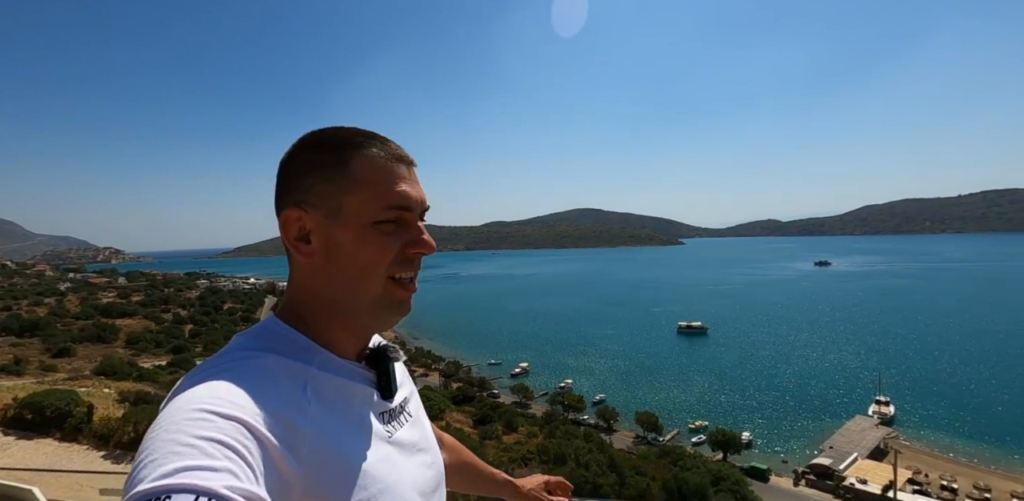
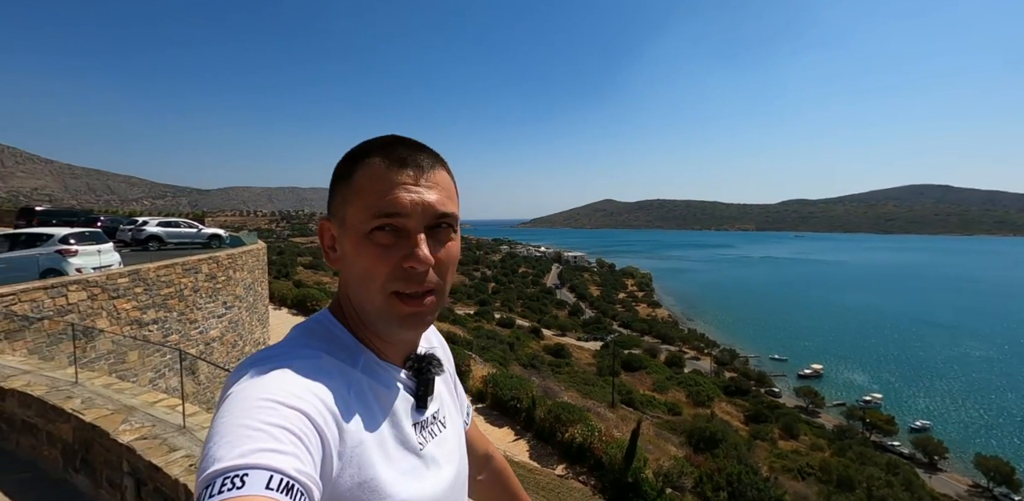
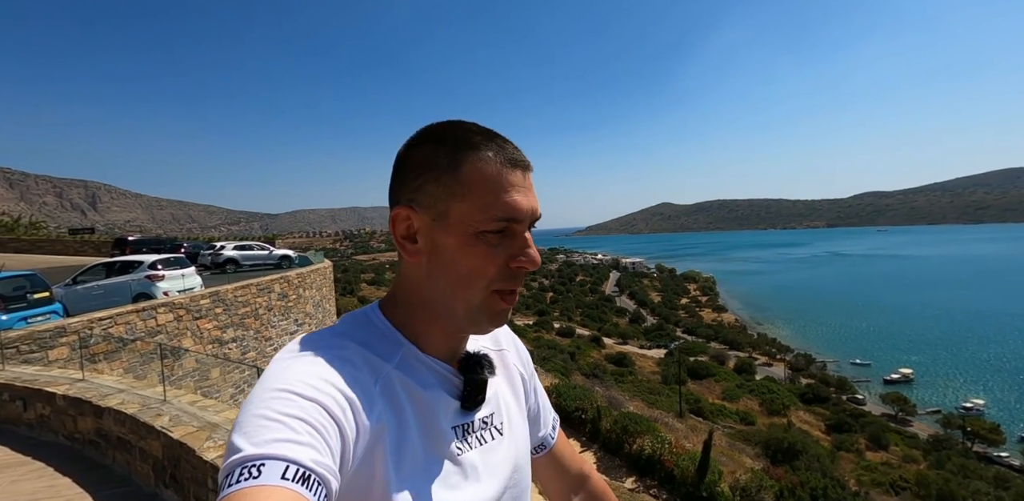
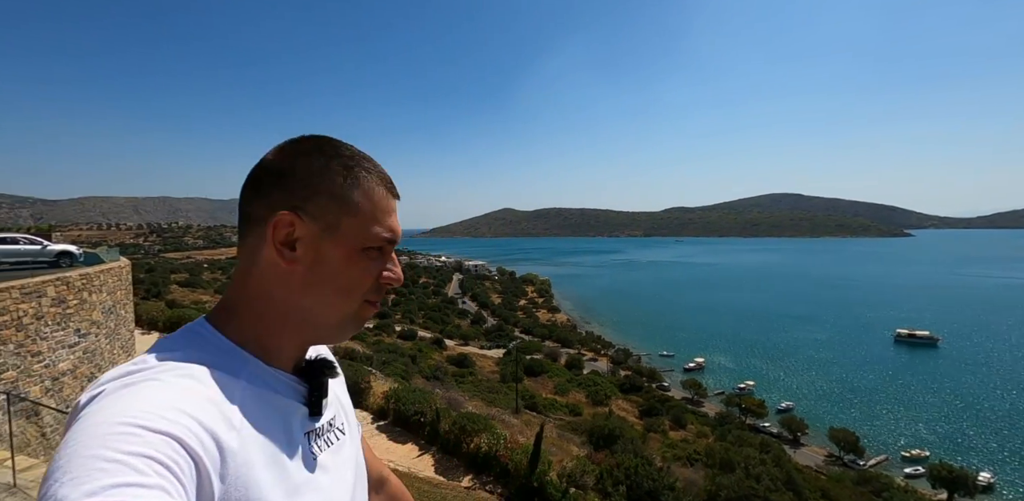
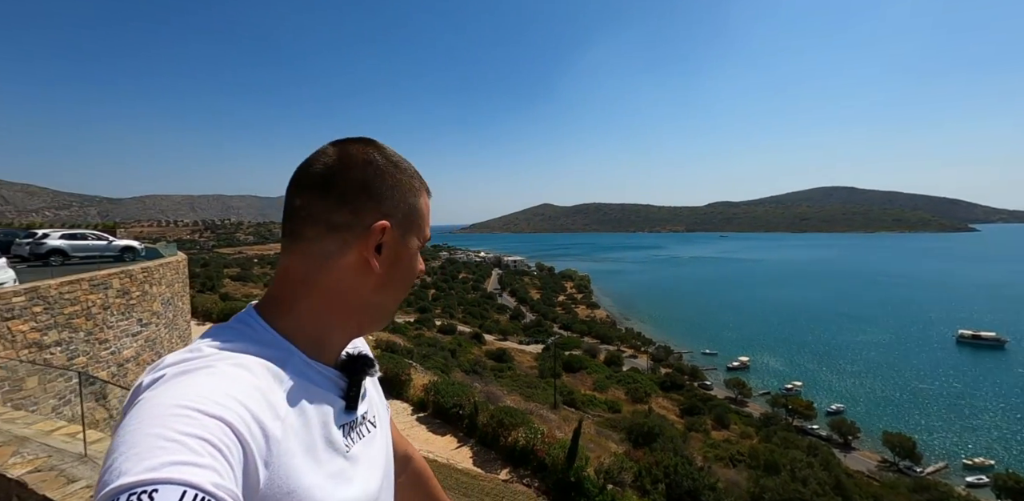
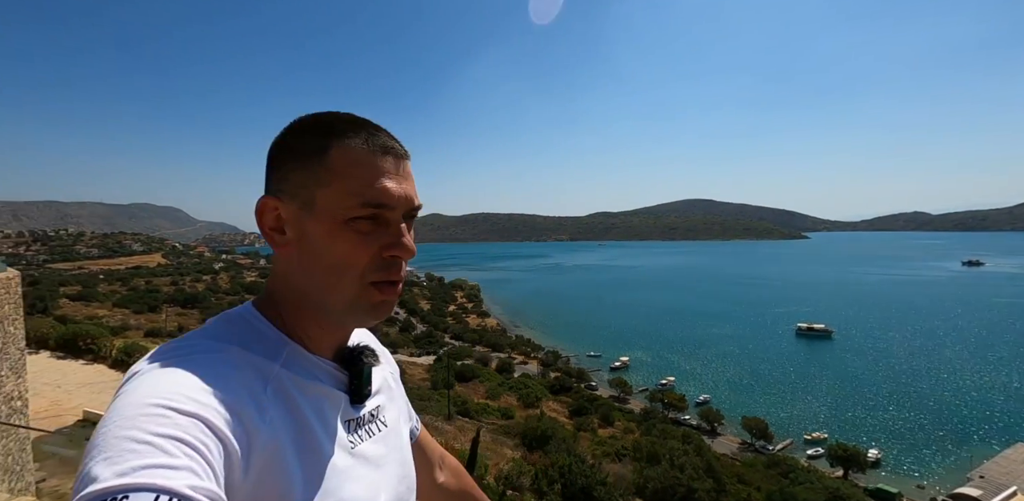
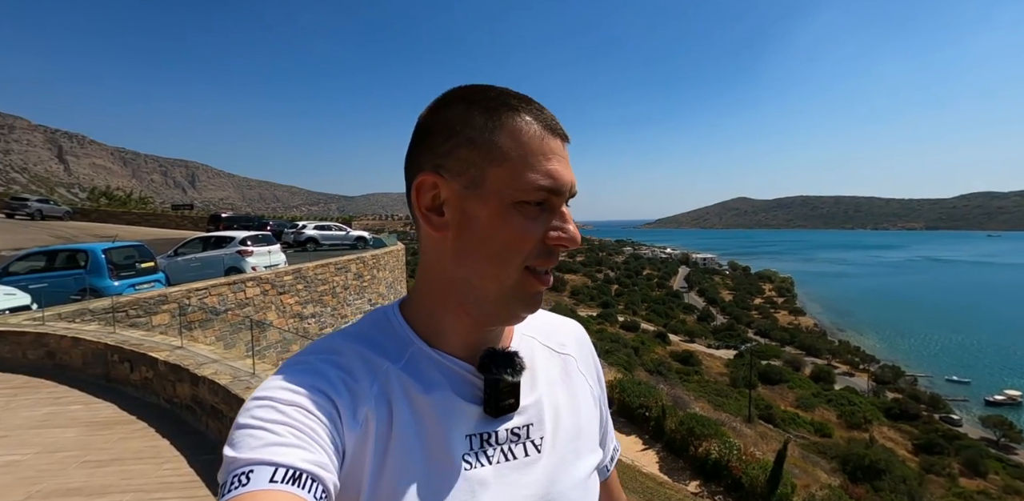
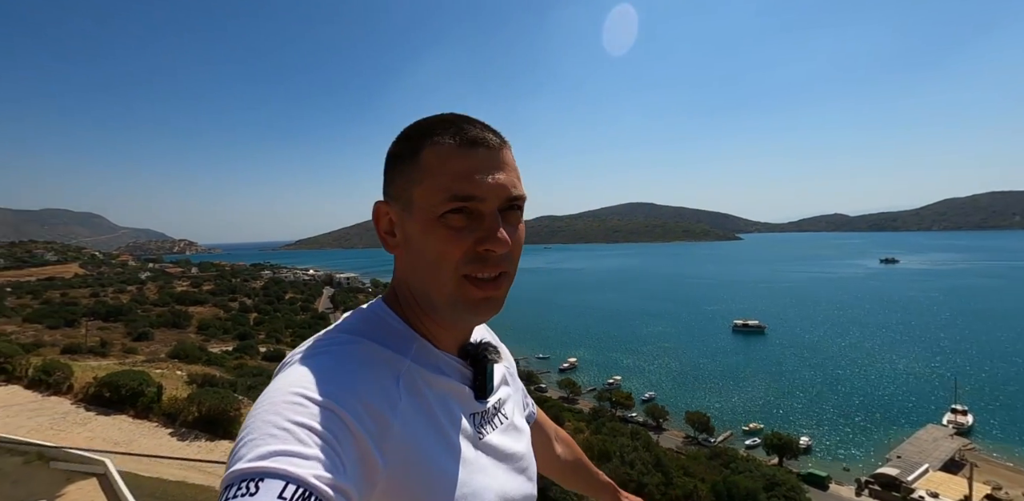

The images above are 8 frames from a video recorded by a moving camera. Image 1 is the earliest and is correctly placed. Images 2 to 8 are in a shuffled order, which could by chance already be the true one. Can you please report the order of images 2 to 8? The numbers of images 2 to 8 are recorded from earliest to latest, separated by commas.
8, 6, 4, 5, 2, 3, 7
